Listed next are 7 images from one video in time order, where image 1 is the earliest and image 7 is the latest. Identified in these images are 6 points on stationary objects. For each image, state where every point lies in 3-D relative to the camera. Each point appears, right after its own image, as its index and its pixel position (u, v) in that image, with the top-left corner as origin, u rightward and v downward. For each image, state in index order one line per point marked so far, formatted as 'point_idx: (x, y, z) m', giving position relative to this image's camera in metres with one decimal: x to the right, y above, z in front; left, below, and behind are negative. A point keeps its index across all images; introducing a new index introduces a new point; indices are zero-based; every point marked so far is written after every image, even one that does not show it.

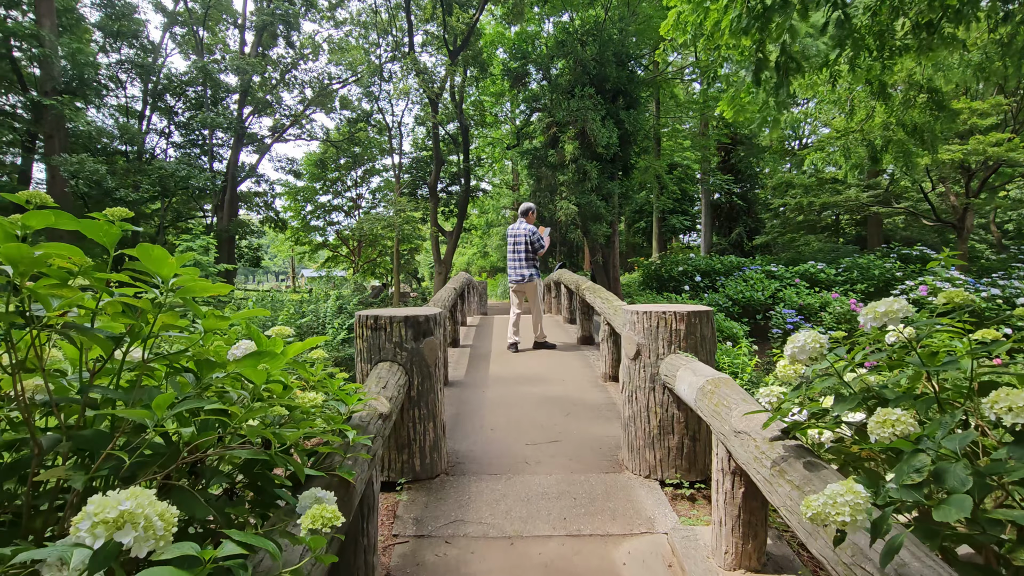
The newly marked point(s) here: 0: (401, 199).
0: (-3.0, +2.4, +13.9) m
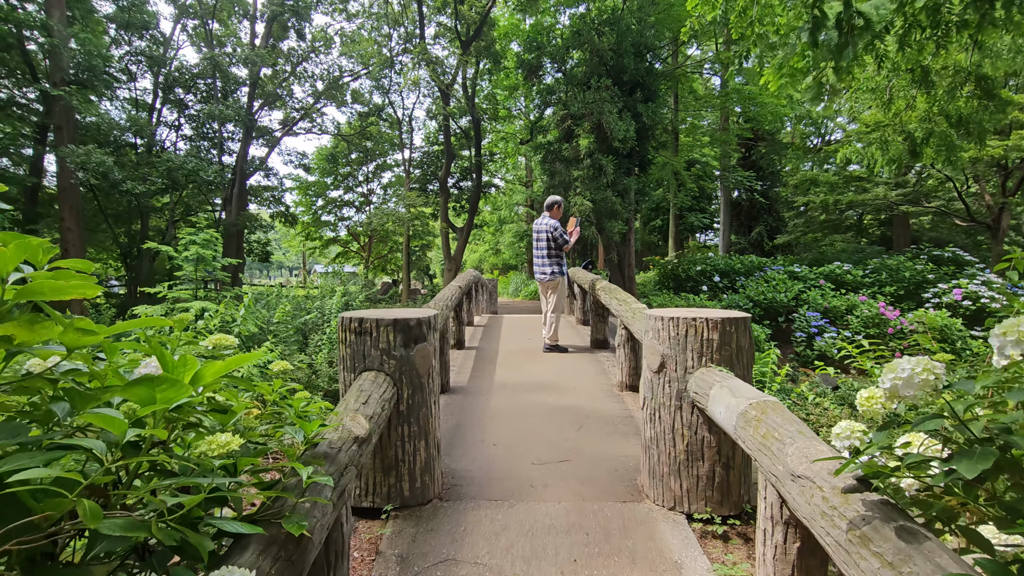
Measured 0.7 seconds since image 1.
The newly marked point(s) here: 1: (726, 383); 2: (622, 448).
0: (-2.7, +2.5, +13.6) m
1: (+0.7, -0.3, +1.7) m
2: (+0.6, -0.8, +2.6) m
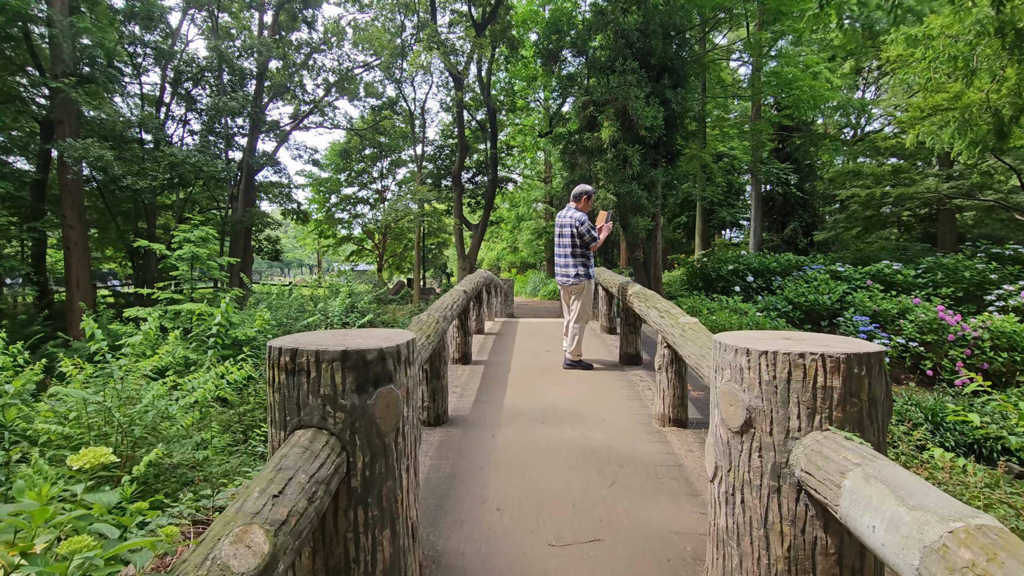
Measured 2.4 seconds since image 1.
0: (-2.3, +2.5, +13.0) m
1: (+0.7, -0.4, +1.0) m
2: (+0.6, -0.9, +1.9) m
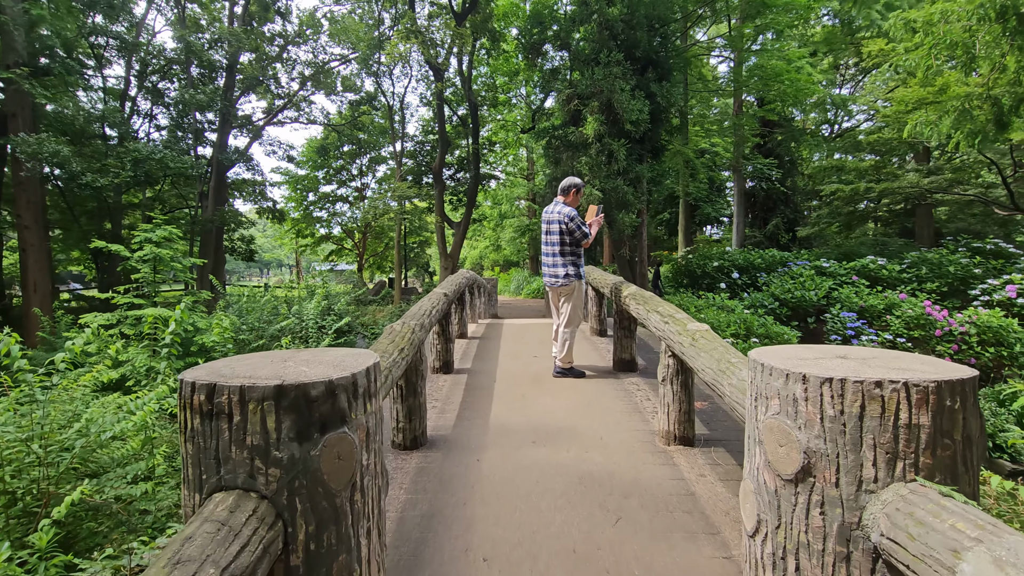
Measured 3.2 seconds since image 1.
0: (-2.7, +2.5, +12.6) m
1: (+0.7, -0.4, +0.8) m
2: (+0.6, -0.9, +1.6) m
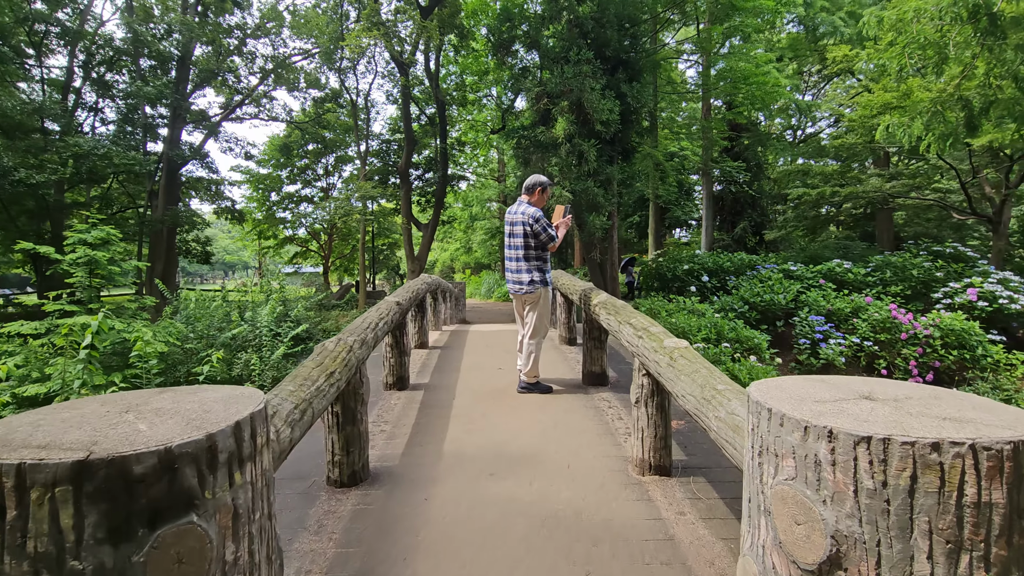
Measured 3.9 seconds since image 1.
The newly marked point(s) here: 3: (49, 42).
0: (-3.4, +2.4, +12.2) m
1: (+0.6, -0.4, +0.5) m
2: (+0.4, -0.9, +1.3) m
3: (-10.7, +5.6, +11.7) m
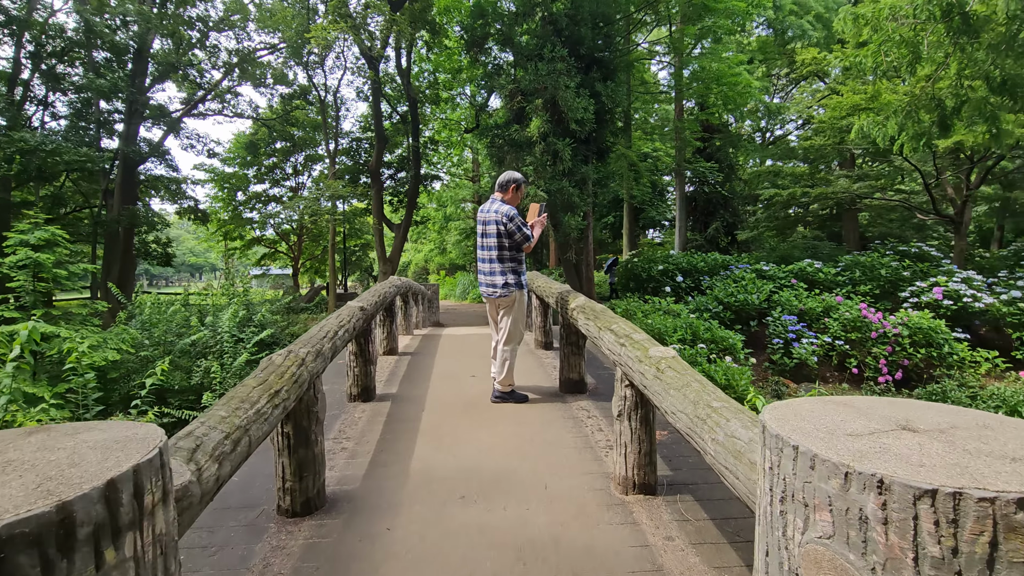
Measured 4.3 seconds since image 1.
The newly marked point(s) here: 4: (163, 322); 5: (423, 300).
0: (-4.0, +2.4, +11.8) m
1: (+0.6, -0.4, +0.3) m
2: (+0.4, -0.9, +1.2) m
3: (-11.2, +5.6, +11.0) m
4: (-4.4, -0.4, +6.5) m
5: (-1.3, -0.2, +7.2) m
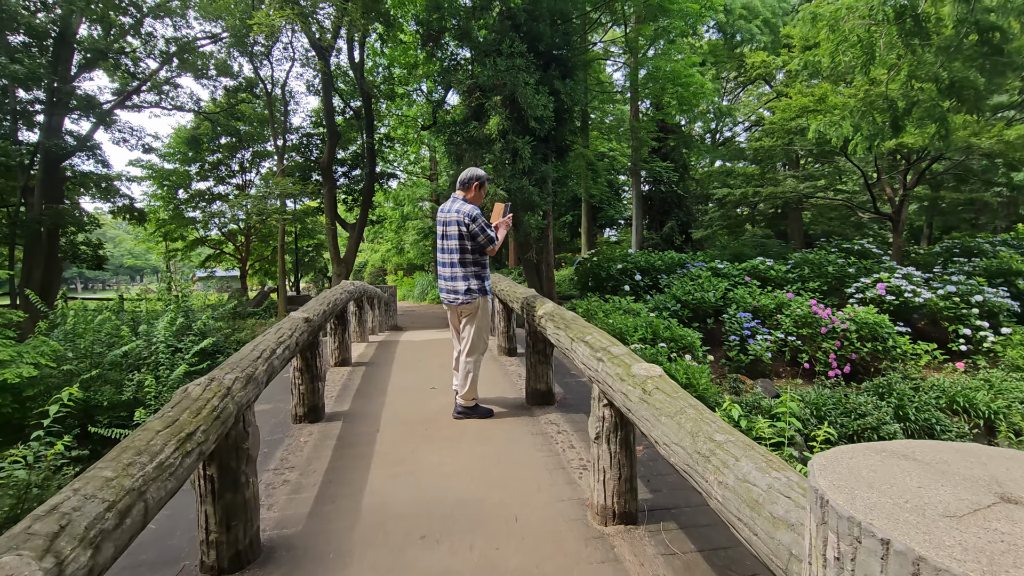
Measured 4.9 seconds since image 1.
0: (-4.9, +2.3, +11.2) m
1: (+0.6, -0.5, +0.2) m
2: (+0.3, -1.0, +1.0) m
3: (-12.1, +5.4, +9.8) m
4: (-4.9, -0.5, +5.9) m
5: (-1.8, -0.2, +6.8) m
